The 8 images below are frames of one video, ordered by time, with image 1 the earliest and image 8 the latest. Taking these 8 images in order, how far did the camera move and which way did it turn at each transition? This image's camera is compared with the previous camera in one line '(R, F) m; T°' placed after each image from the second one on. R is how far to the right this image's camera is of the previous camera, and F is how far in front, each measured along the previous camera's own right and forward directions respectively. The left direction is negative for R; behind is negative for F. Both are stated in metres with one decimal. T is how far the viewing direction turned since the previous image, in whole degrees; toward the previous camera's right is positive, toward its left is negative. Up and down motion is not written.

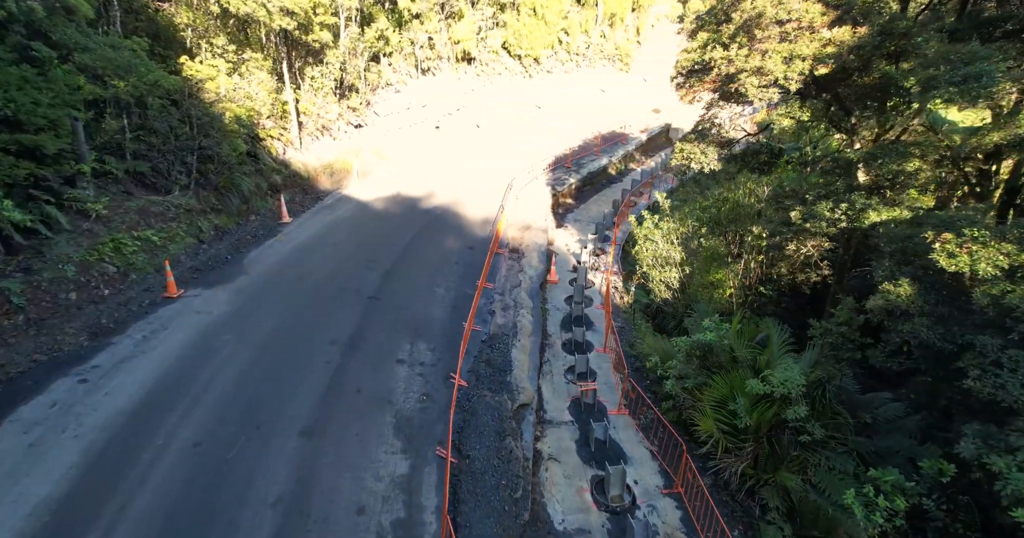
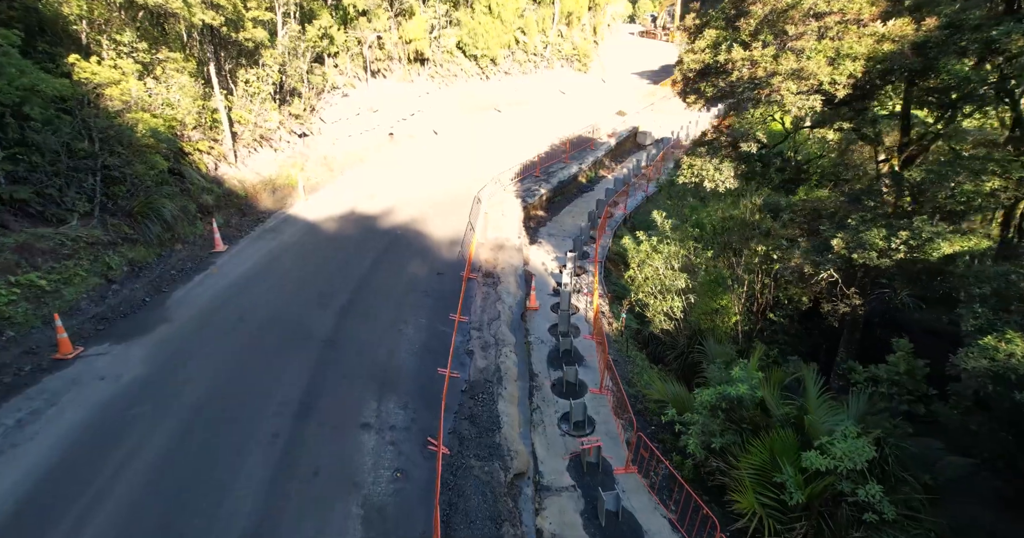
(-0.4, +1.5) m; +5°
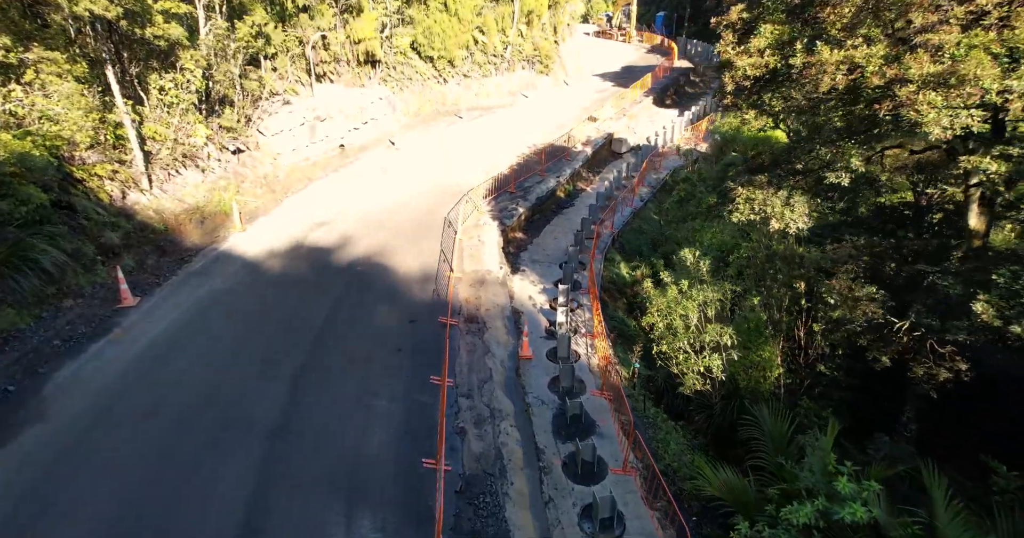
(-0.6, +2.0) m; +5°
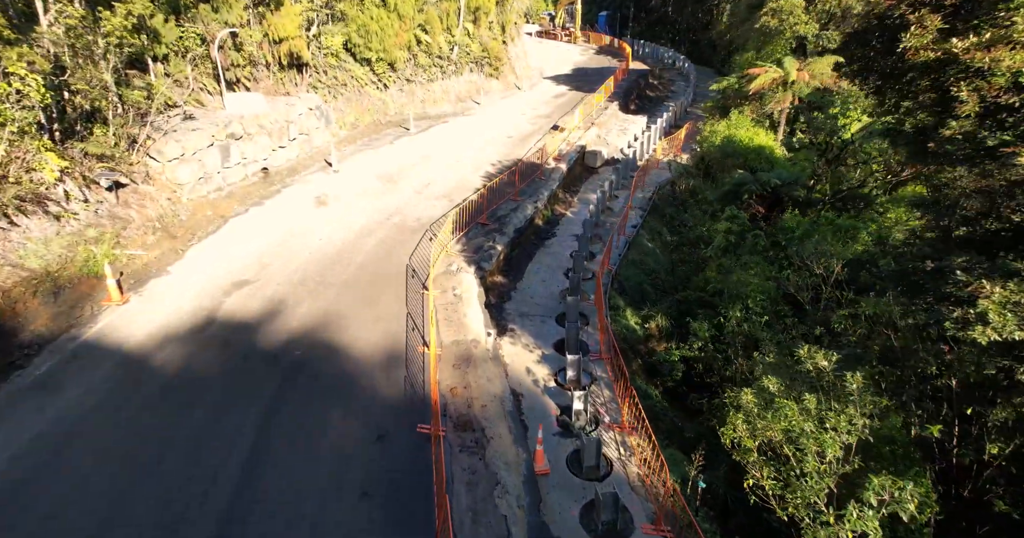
(-0.8, +2.9) m; +6°
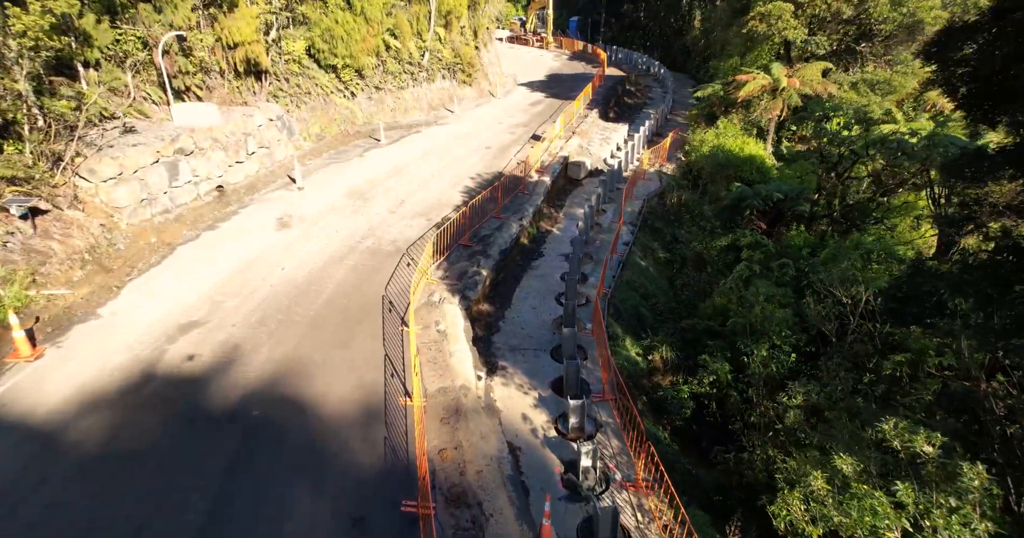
(-0.3, +1.1) m; +3°
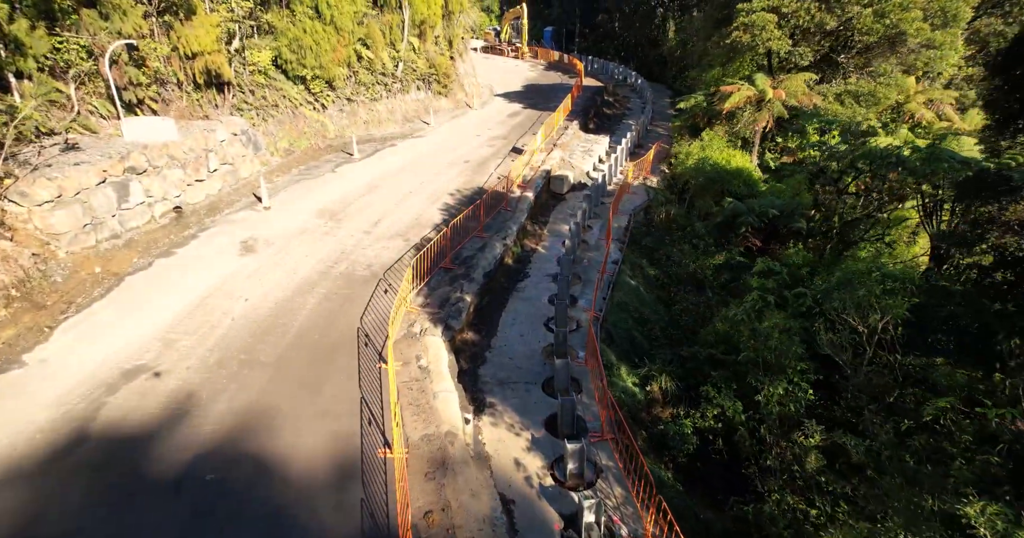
(-0.2, +0.7) m; +2°
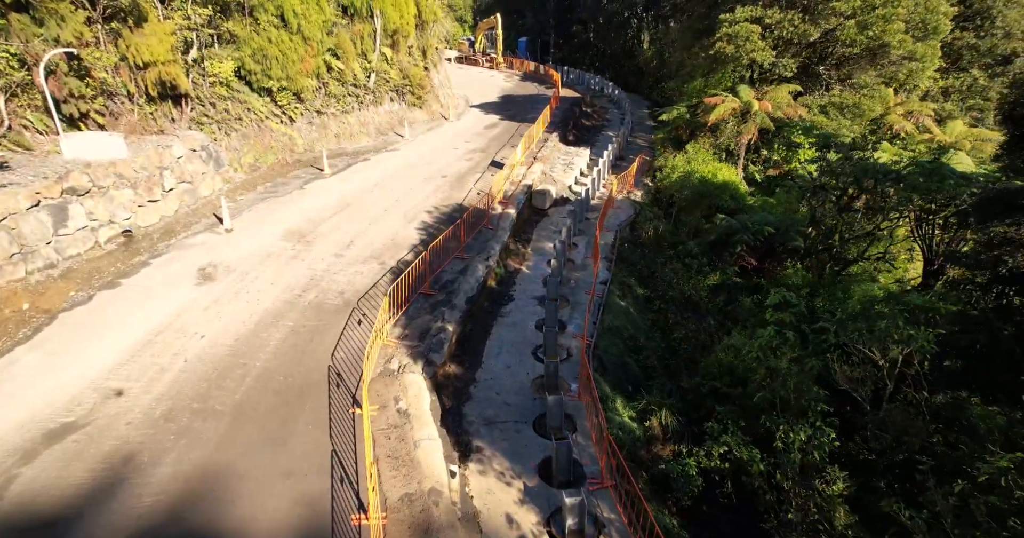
(-0.2, +0.7) m; +3°
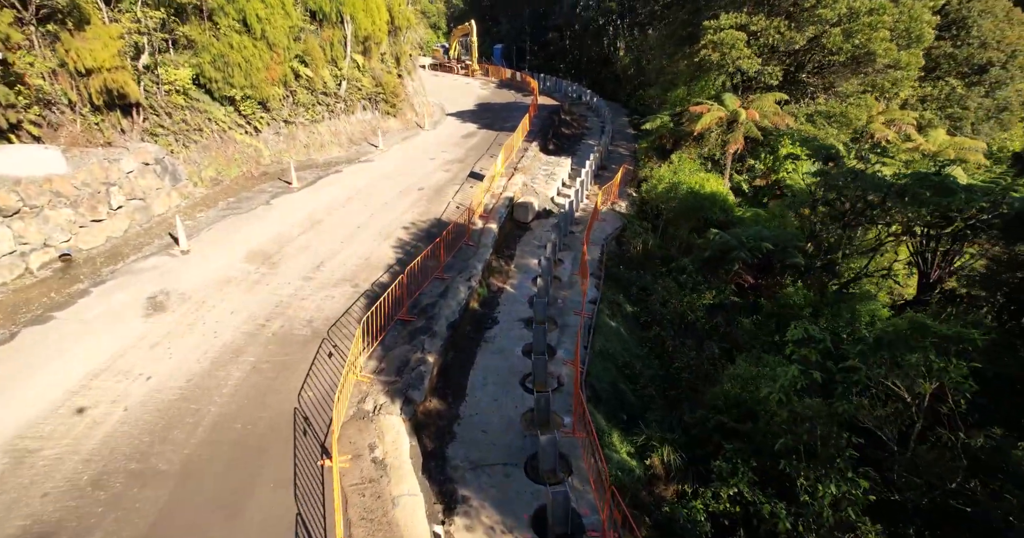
(-0.1, +0.7) m; +2°
